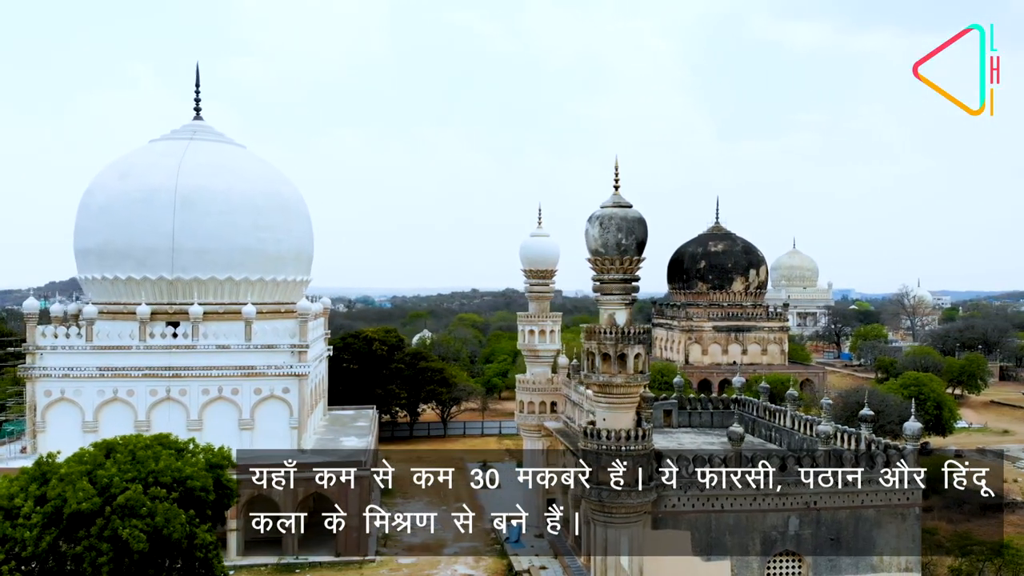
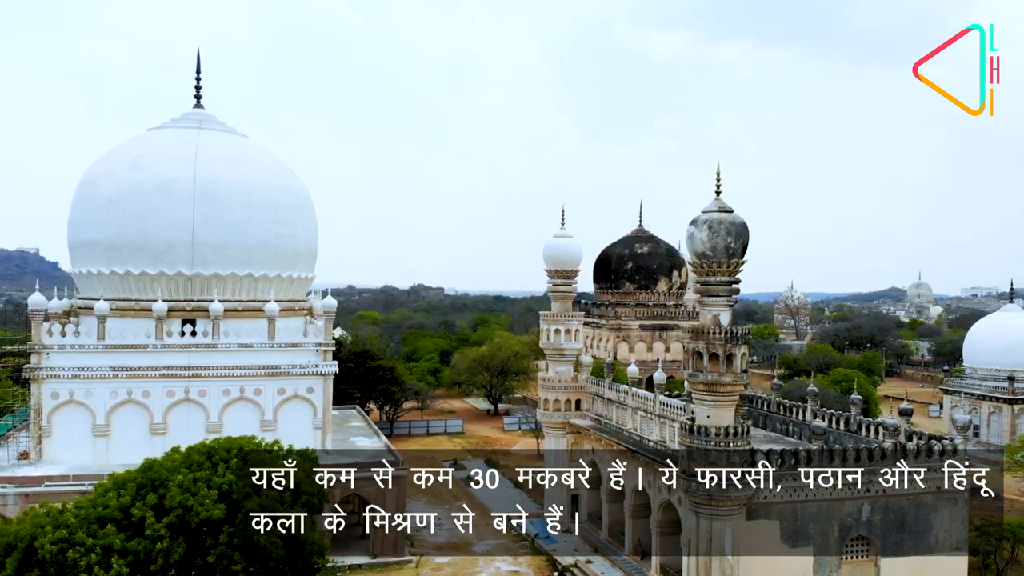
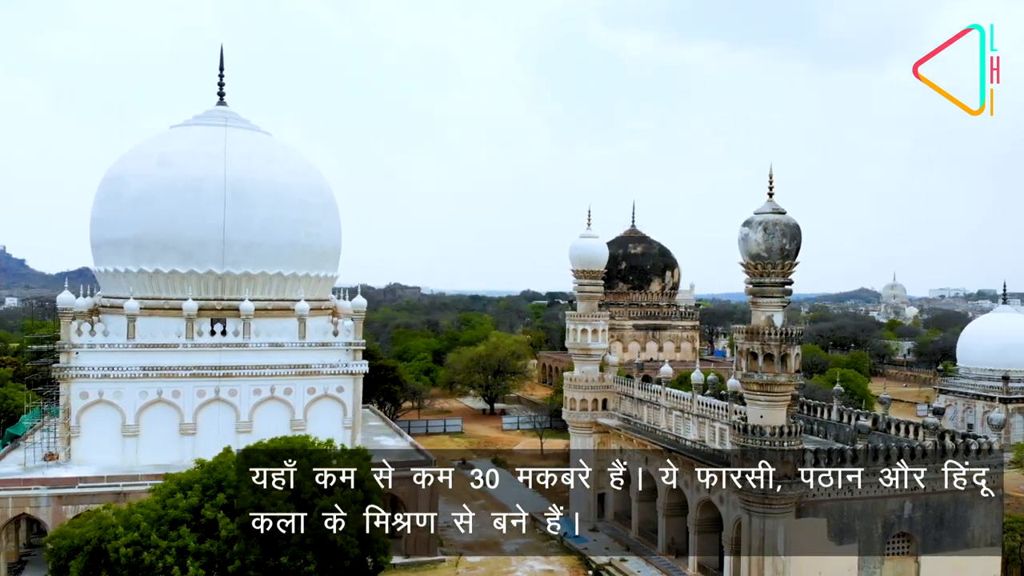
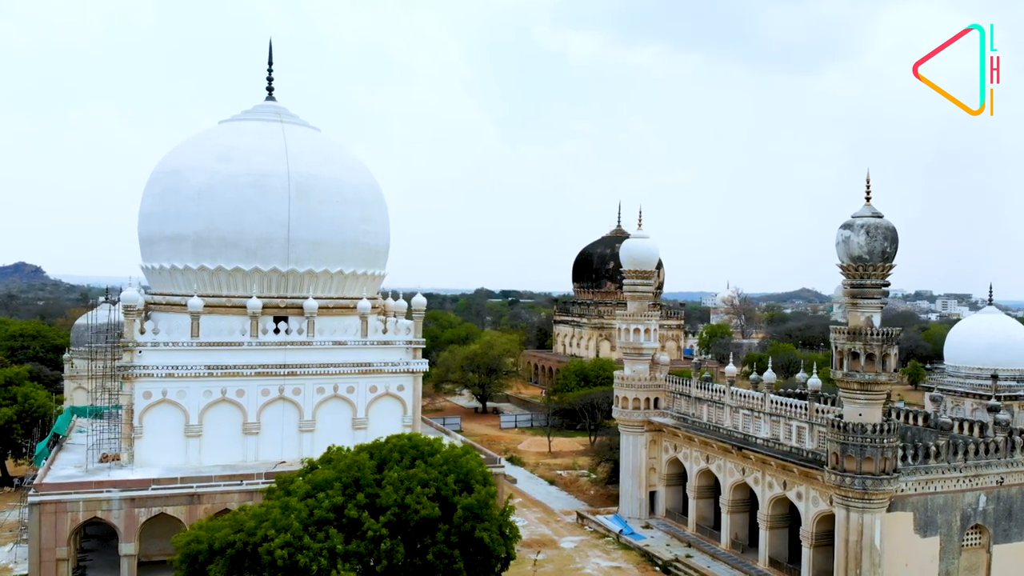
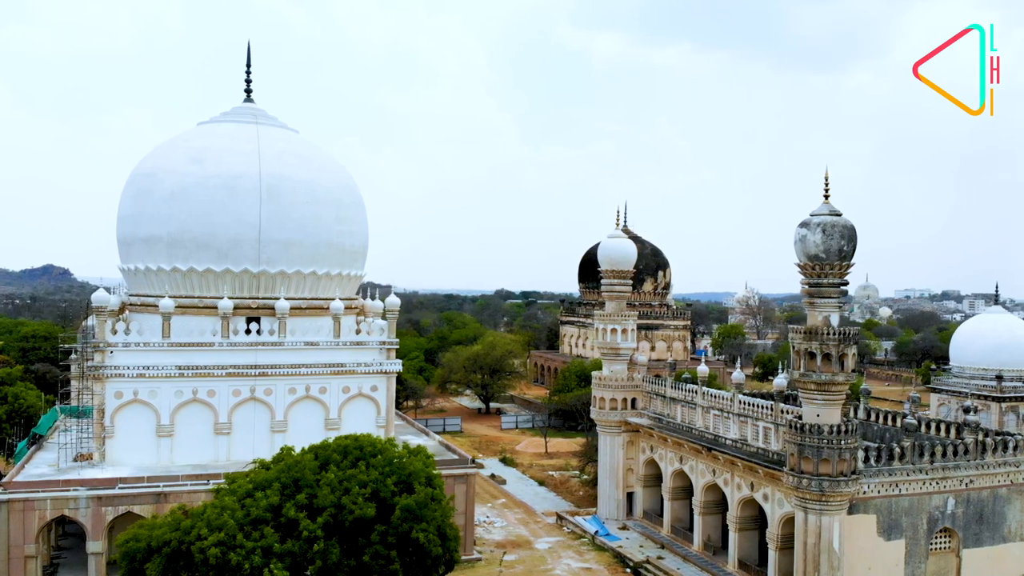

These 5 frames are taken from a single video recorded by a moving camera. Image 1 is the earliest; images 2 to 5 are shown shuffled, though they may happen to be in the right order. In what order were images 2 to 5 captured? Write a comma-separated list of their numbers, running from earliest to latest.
2, 3, 5, 4
